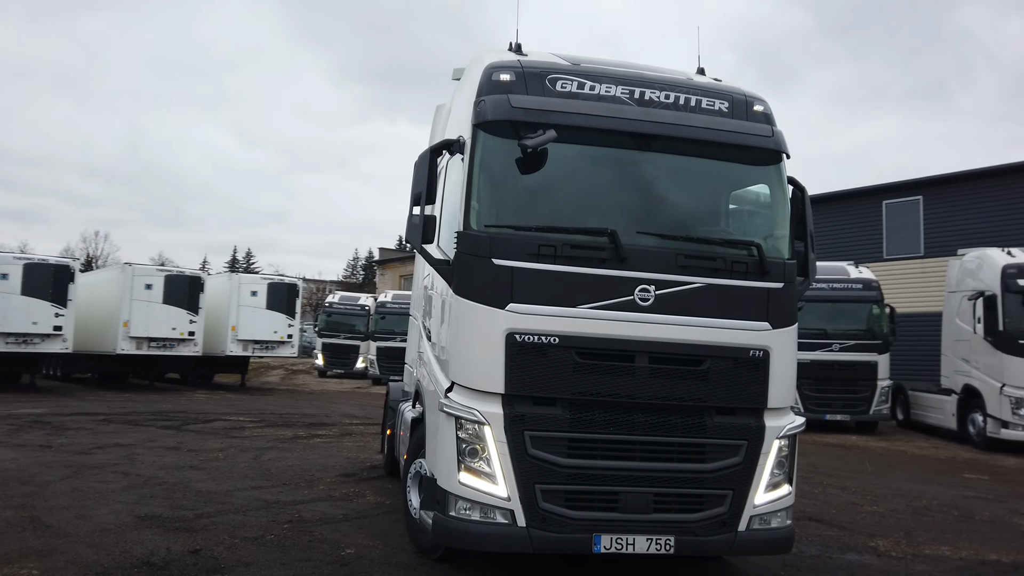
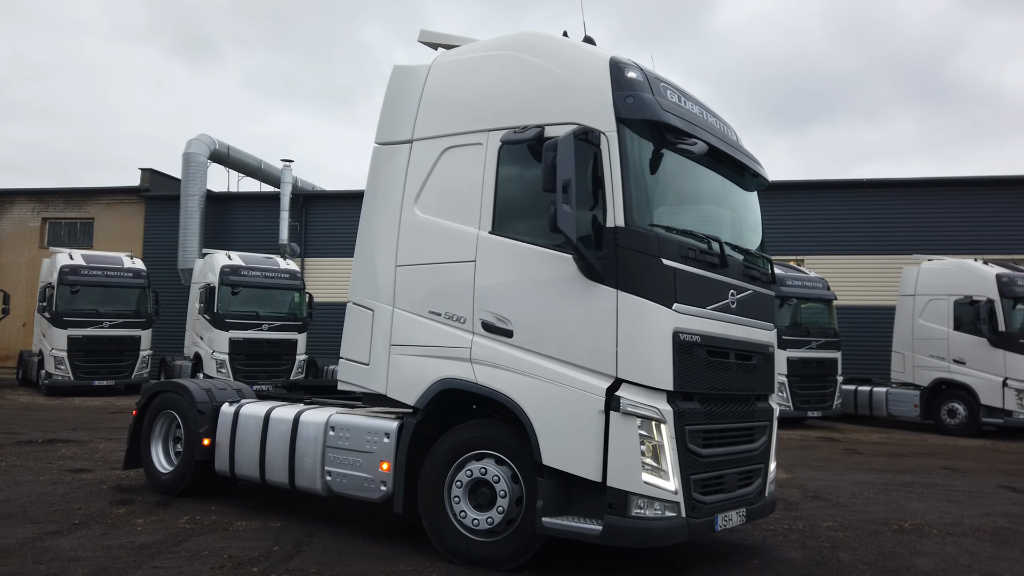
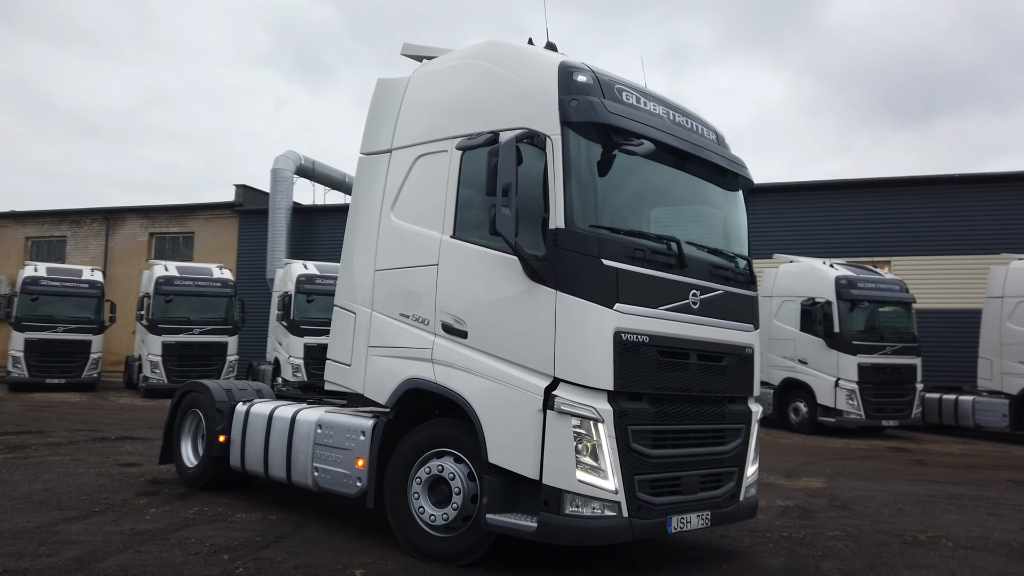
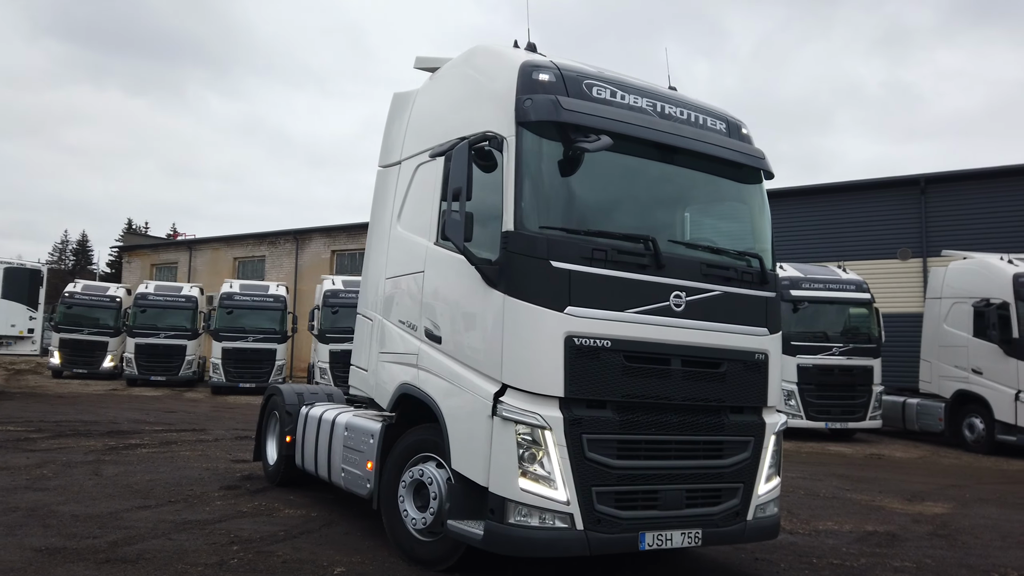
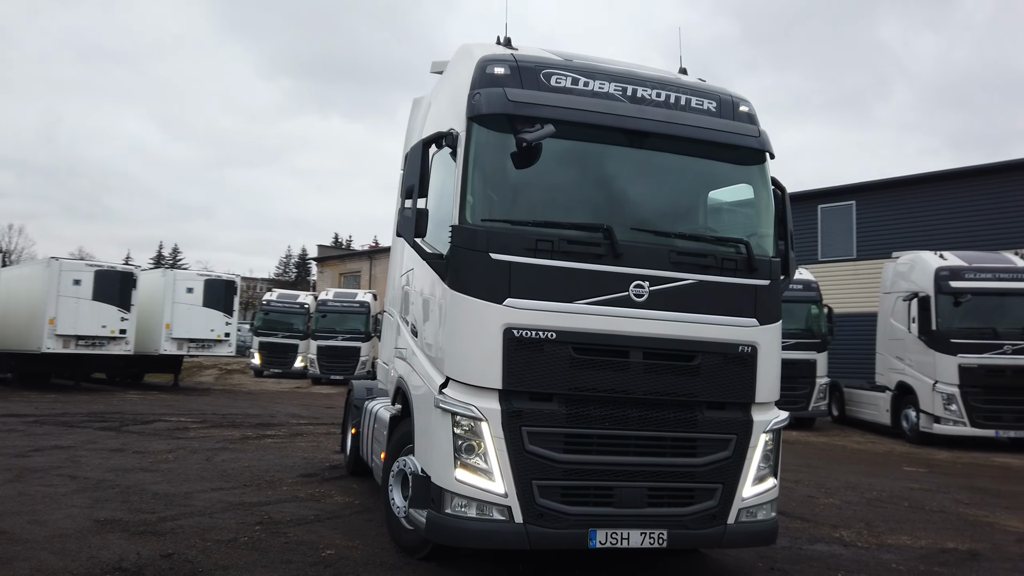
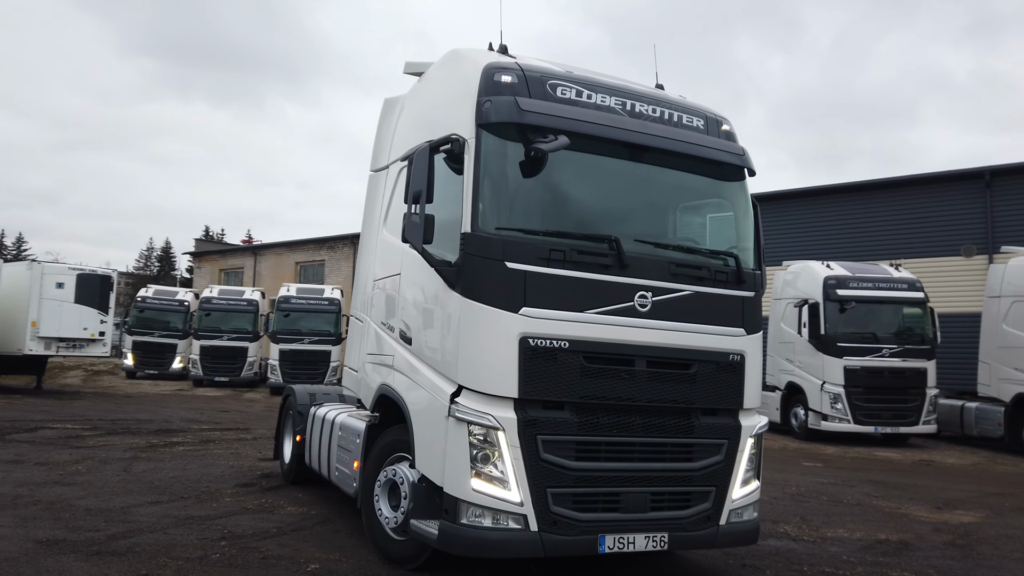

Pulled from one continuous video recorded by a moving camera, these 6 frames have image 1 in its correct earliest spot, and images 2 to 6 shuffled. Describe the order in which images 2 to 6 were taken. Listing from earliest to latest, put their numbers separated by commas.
5, 6, 4, 3, 2
